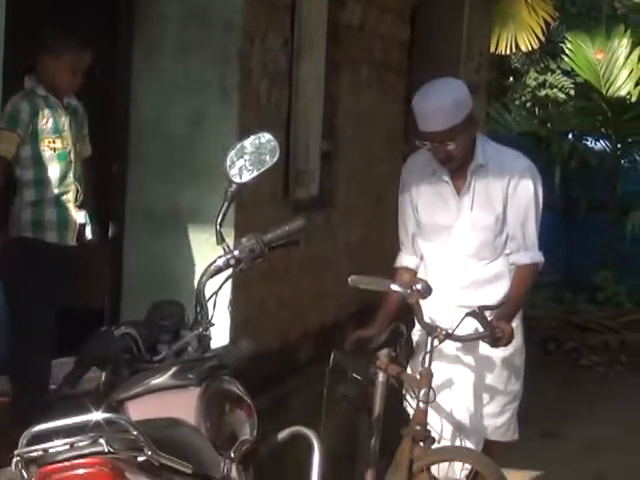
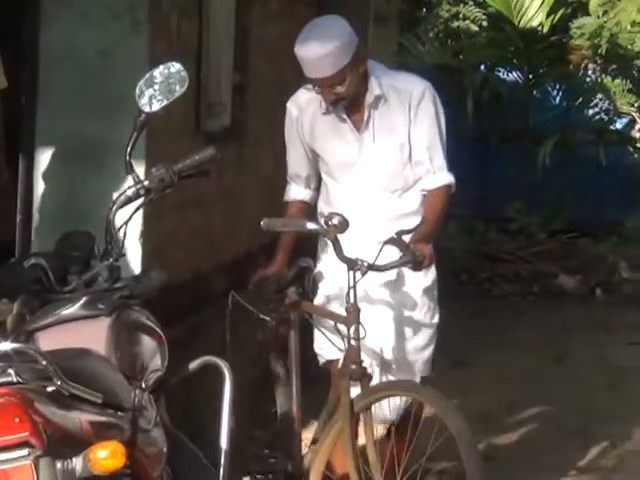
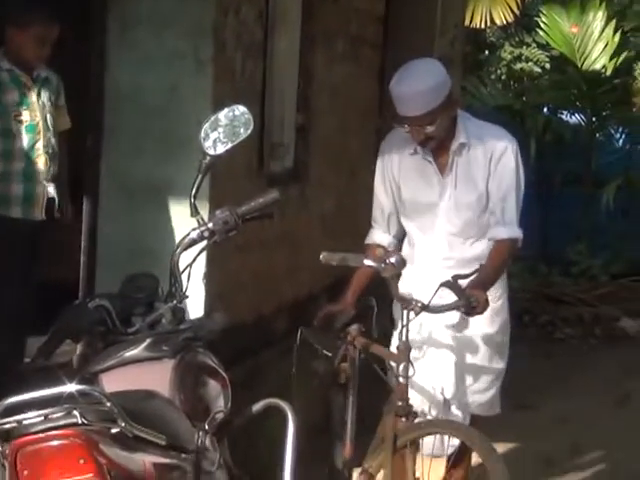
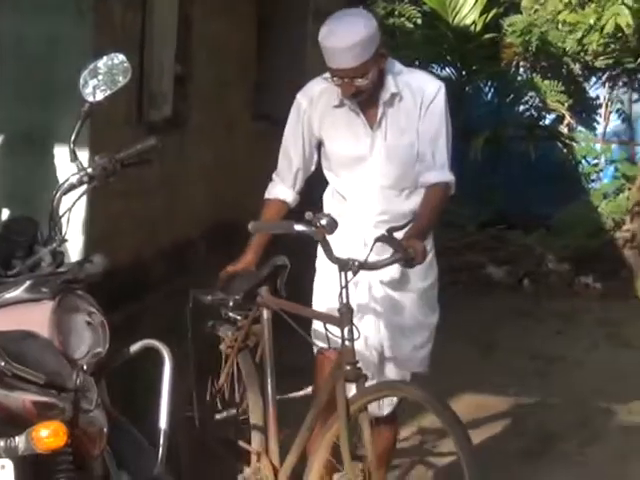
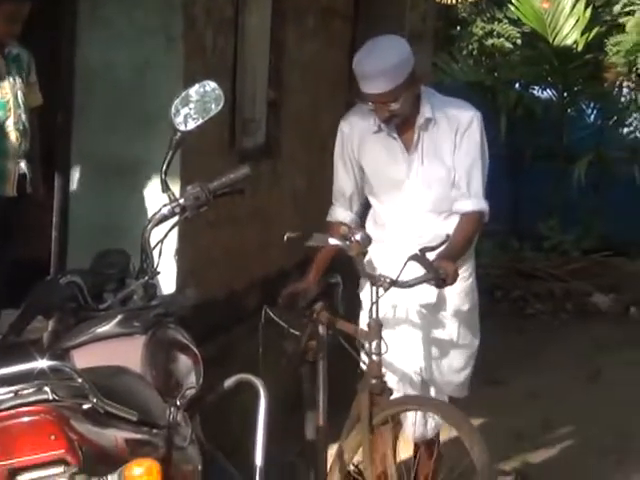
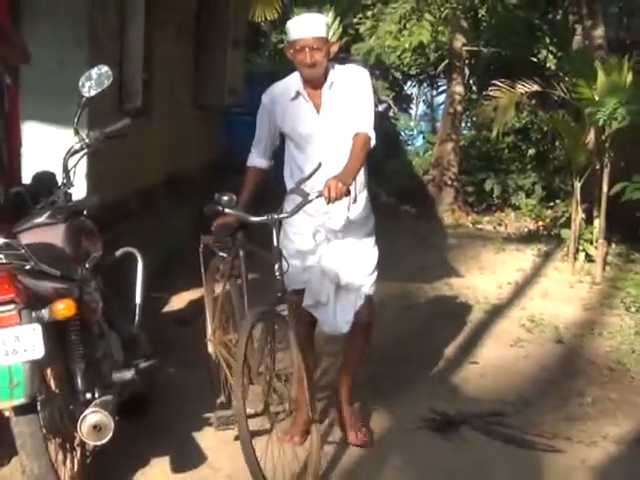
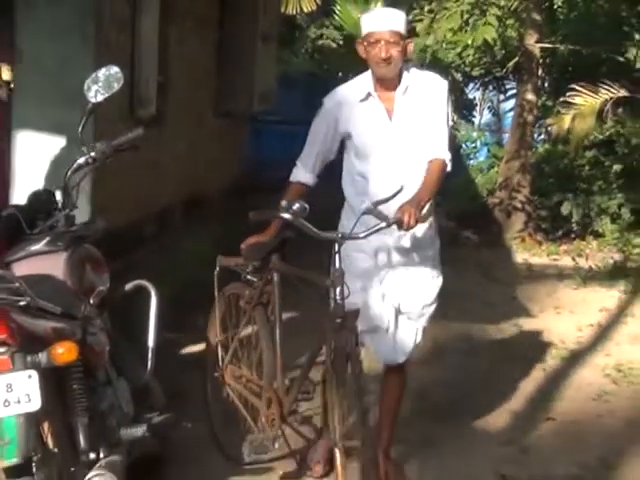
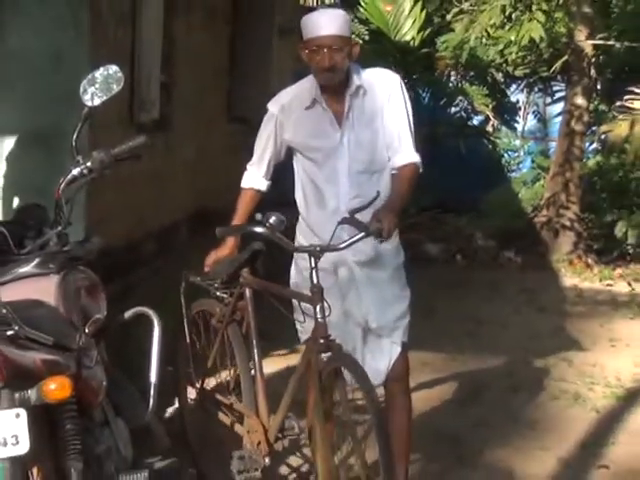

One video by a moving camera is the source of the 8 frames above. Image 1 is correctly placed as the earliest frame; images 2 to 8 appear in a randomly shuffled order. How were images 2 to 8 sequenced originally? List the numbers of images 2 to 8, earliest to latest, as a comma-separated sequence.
3, 5, 2, 4, 8, 7, 6
